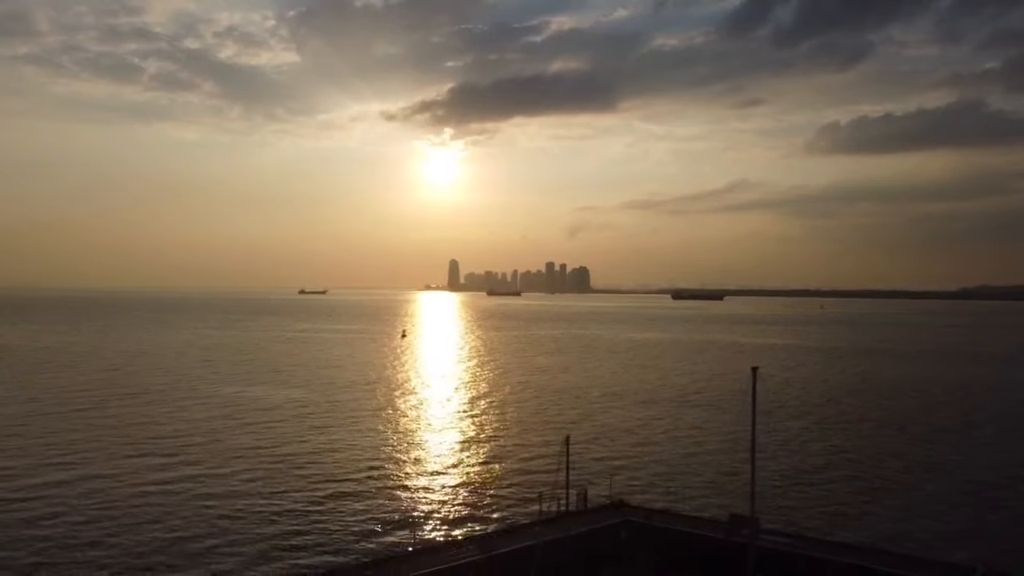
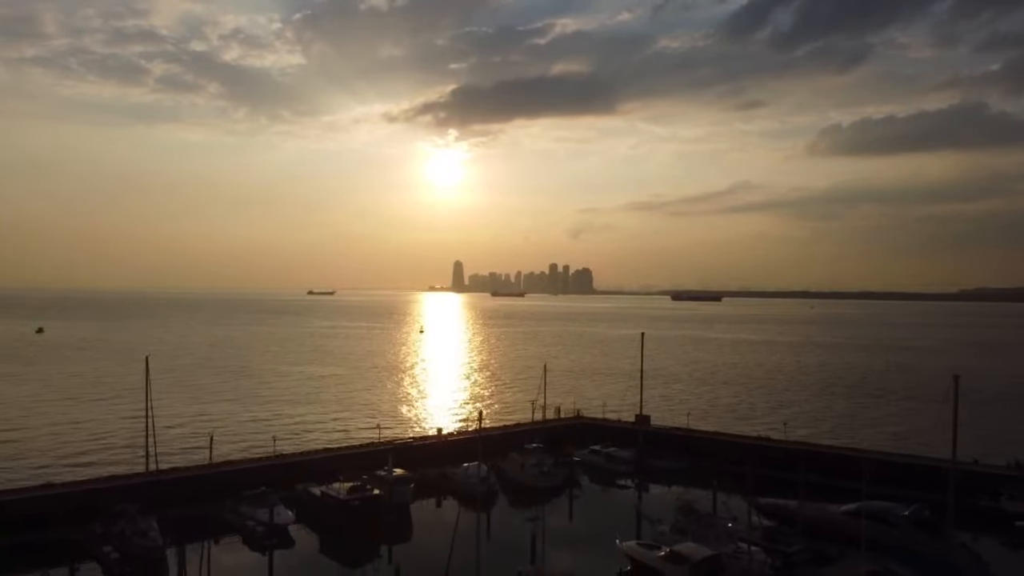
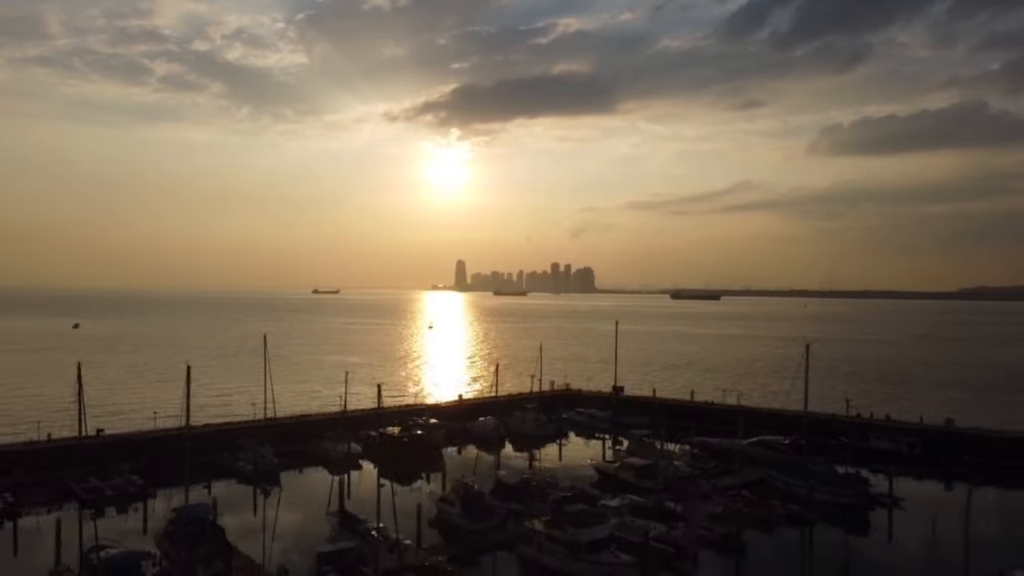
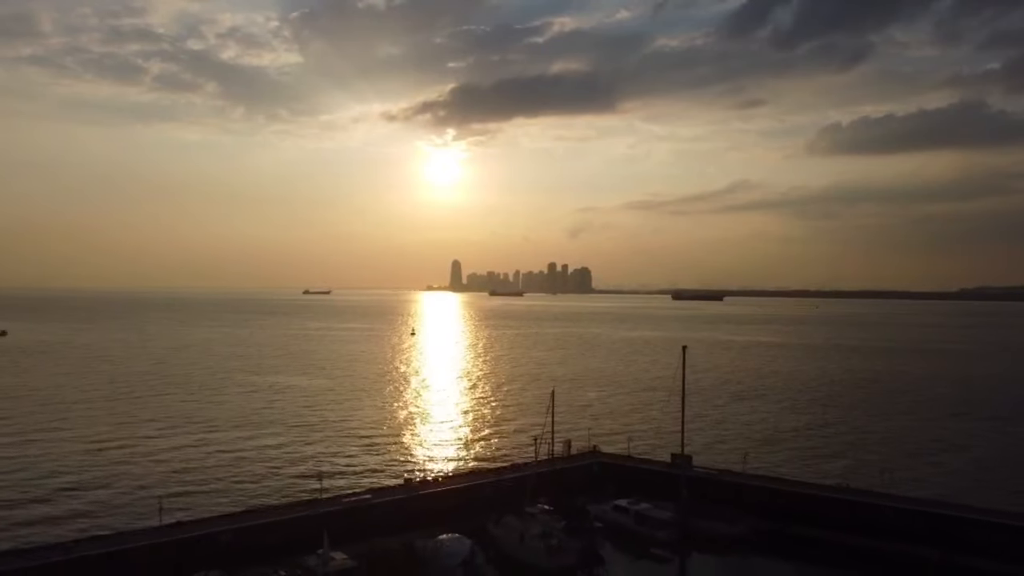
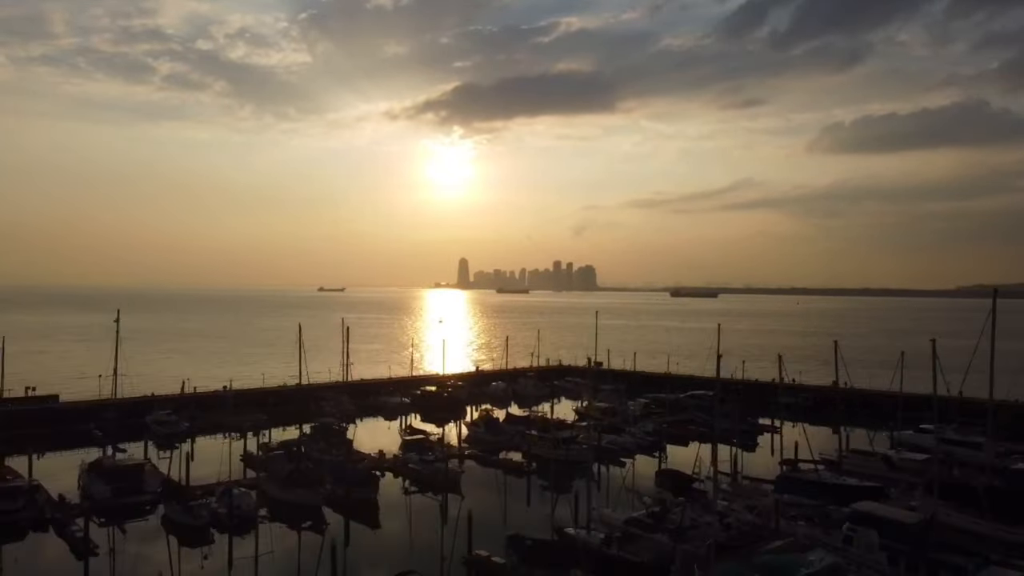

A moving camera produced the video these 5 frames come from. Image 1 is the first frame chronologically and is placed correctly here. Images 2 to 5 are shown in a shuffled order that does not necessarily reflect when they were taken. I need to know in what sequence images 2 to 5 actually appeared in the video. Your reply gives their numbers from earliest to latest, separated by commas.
4, 2, 3, 5
